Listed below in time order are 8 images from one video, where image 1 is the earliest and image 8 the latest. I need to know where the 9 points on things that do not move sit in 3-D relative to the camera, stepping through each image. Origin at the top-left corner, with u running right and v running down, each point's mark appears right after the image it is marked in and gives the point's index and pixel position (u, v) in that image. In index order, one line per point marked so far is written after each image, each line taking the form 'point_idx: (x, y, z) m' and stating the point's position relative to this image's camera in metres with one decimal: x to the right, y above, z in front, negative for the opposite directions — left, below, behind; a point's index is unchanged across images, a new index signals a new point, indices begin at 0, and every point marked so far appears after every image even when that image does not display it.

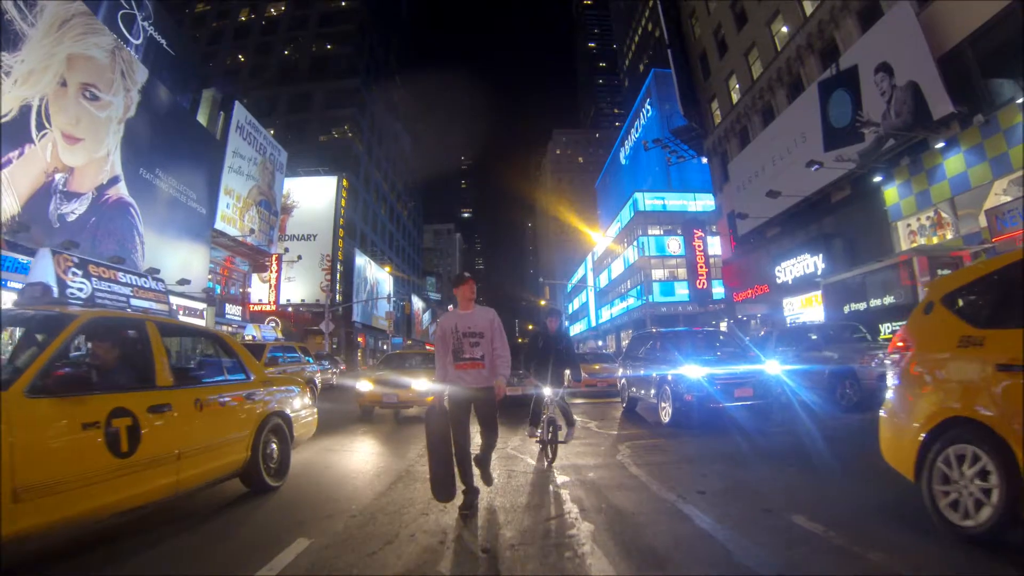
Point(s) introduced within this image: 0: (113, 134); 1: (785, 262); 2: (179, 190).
0: (-12.2, +4.7, +15.6) m
1: (+10.0, +0.9, +19.0) m
2: (-12.3, +3.6, +19.1) m
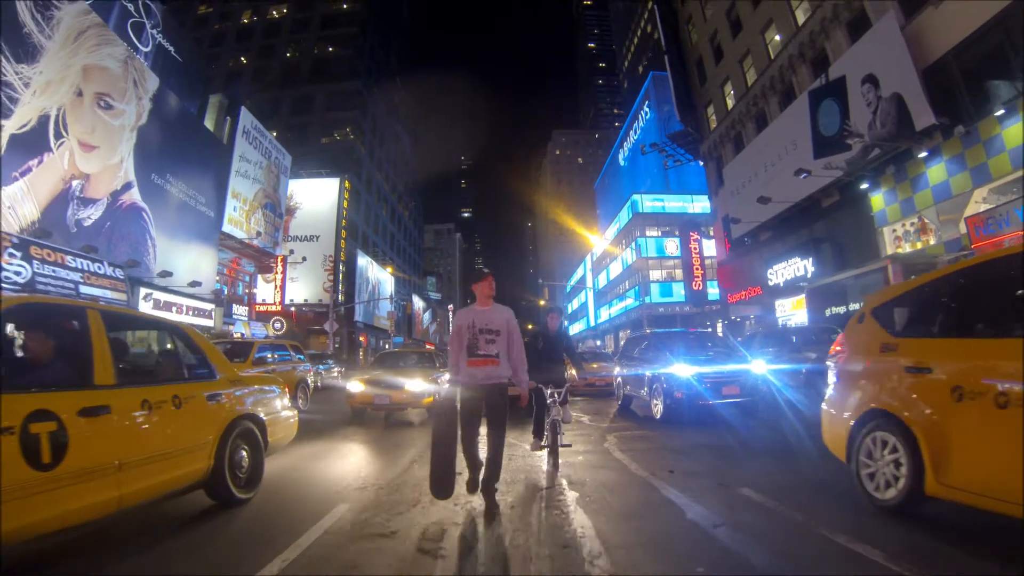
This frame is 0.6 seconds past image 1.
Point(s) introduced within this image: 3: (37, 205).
0: (-12.2, +4.6, +16.1) m
1: (+10.0, +0.9, +19.5) m
2: (-12.3, +3.5, +19.6) m
3: (-12.2, +2.1, +13.1) m
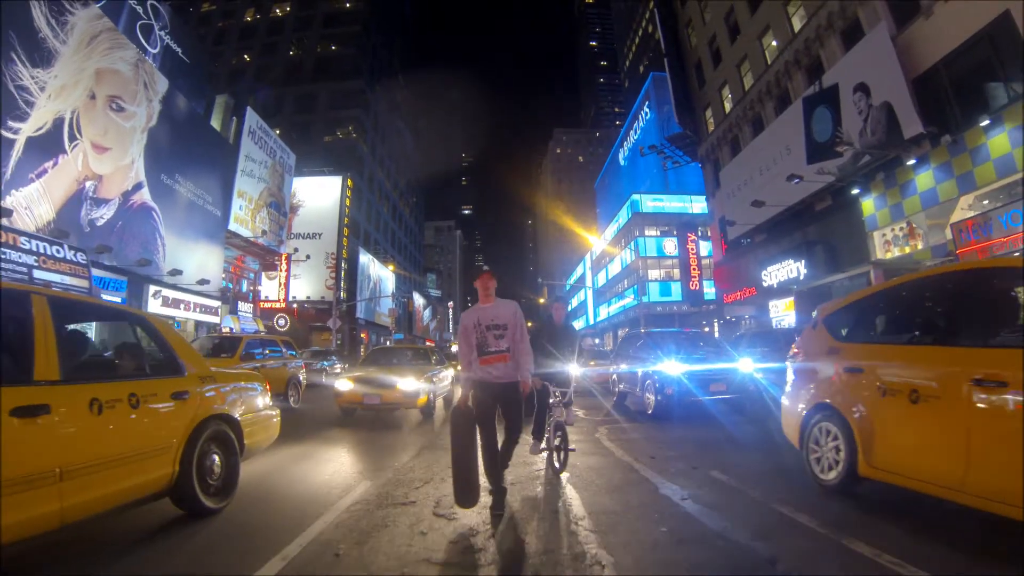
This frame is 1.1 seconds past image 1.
0: (-12.1, +4.7, +16.5) m
1: (+10.0, +0.8, +19.9) m
2: (-12.3, +3.6, +20.0) m
3: (-12.1, +2.2, +13.5) m
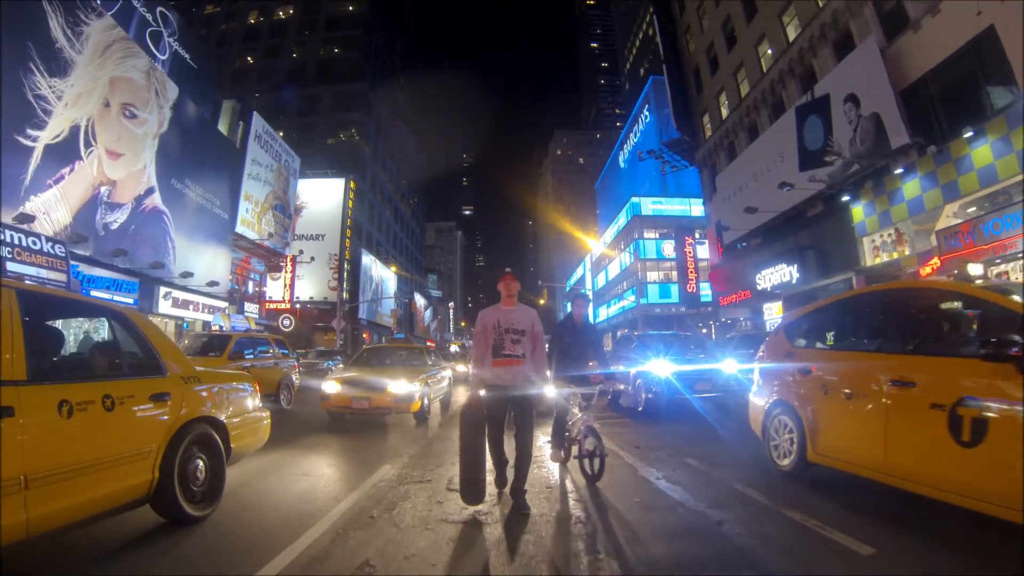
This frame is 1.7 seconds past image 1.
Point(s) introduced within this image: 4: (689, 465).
0: (-12.1, +4.7, +17.0) m
1: (+10.0, +0.7, +20.4) m
2: (-12.3, +3.6, +20.4) m
3: (-12.1, +2.1, +14.0) m
4: (+1.8, -1.8, +5.2) m
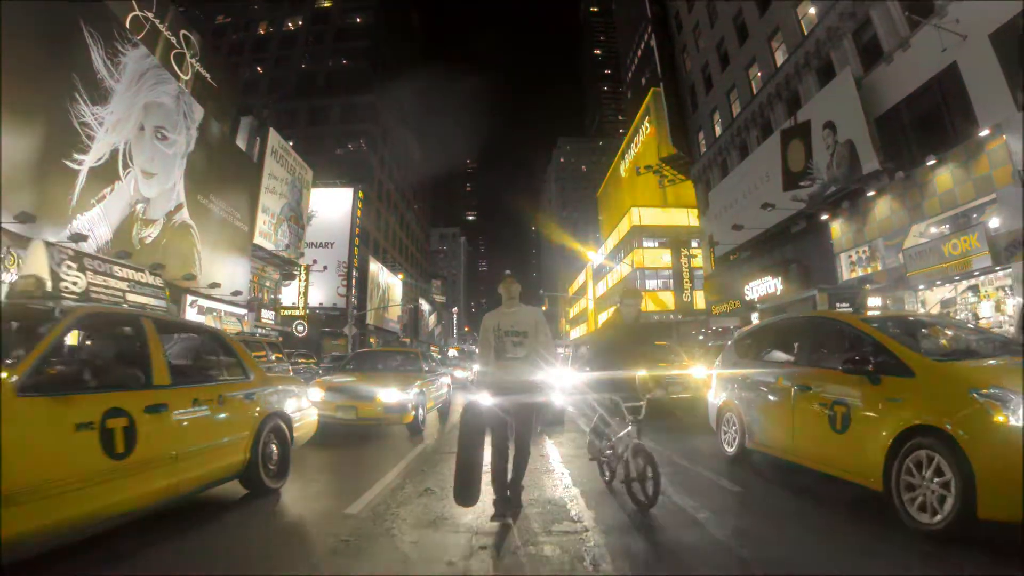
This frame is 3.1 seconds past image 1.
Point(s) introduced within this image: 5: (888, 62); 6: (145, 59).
0: (-12.0, +4.3, +18.3) m
1: (+10.2, +0.3, +21.5) m
2: (-12.1, +3.2, +21.7) m
3: (-12.0, +1.8, +15.3) m
4: (+1.8, -2.1, +6.3) m
5: (+10.5, +6.3, +14.4) m
6: (-12.1, +7.6, +16.9) m
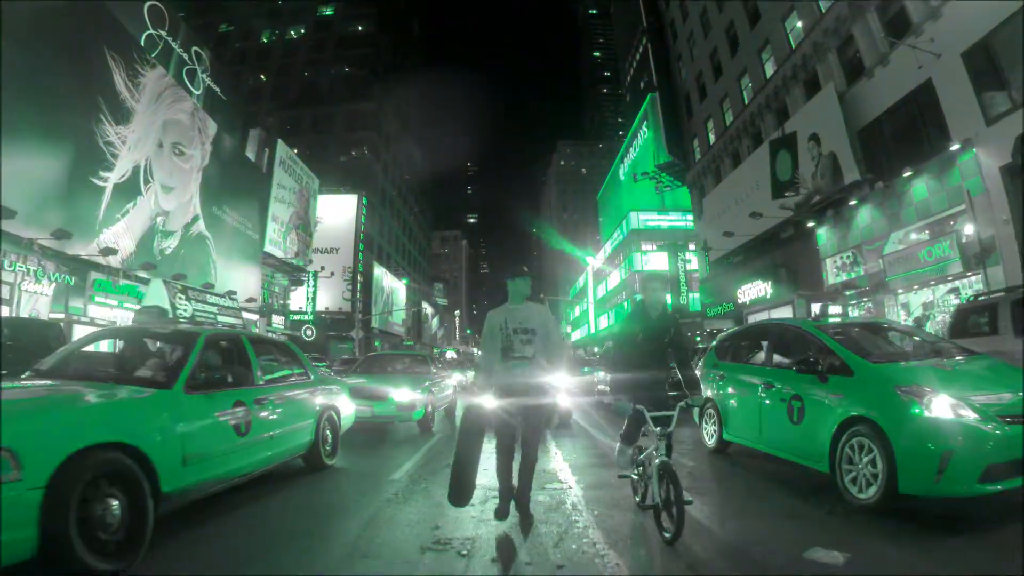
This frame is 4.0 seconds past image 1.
0: (-11.9, +4.0, +19.1) m
1: (+10.2, +0.2, +22.3) m
2: (-12.1, +2.9, +22.6) m
3: (-12.0, +1.5, +16.1) m
4: (+1.9, -2.2, +7.1) m
5: (+10.5, +6.2, +15.2) m
6: (-12.1, +7.3, +17.8) m
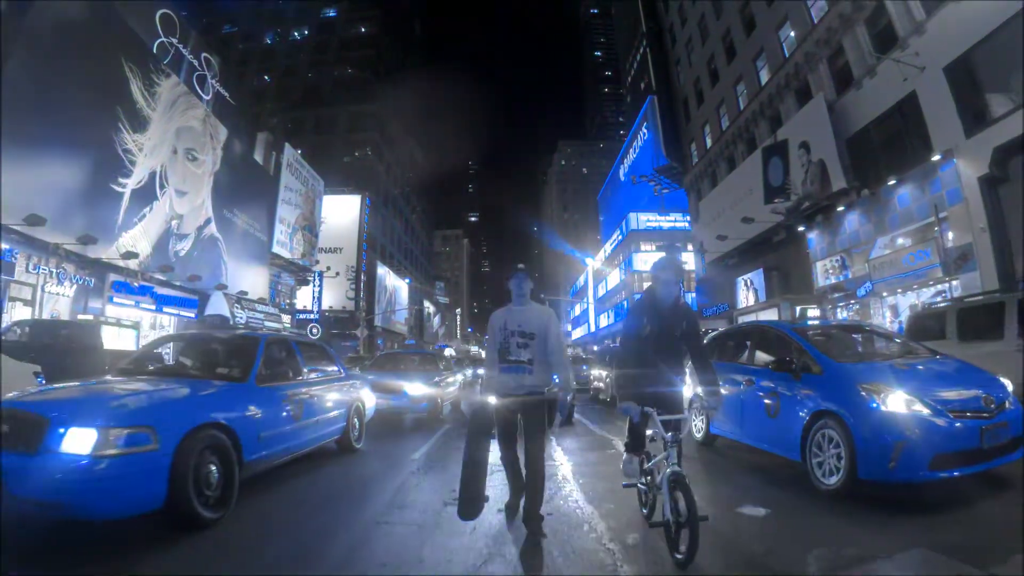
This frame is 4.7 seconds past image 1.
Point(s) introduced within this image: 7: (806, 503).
0: (-11.9, +4.0, +19.8) m
1: (+10.3, +0.1, +22.9) m
2: (-12.0, +2.9, +23.2) m
3: (-11.9, +1.5, +16.8) m
4: (+1.9, -2.3, +7.8) m
5: (+10.6, +6.2, +15.8) m
6: (-12.0, +7.2, +18.4) m
7: (+3.0, -2.2, +5.2) m
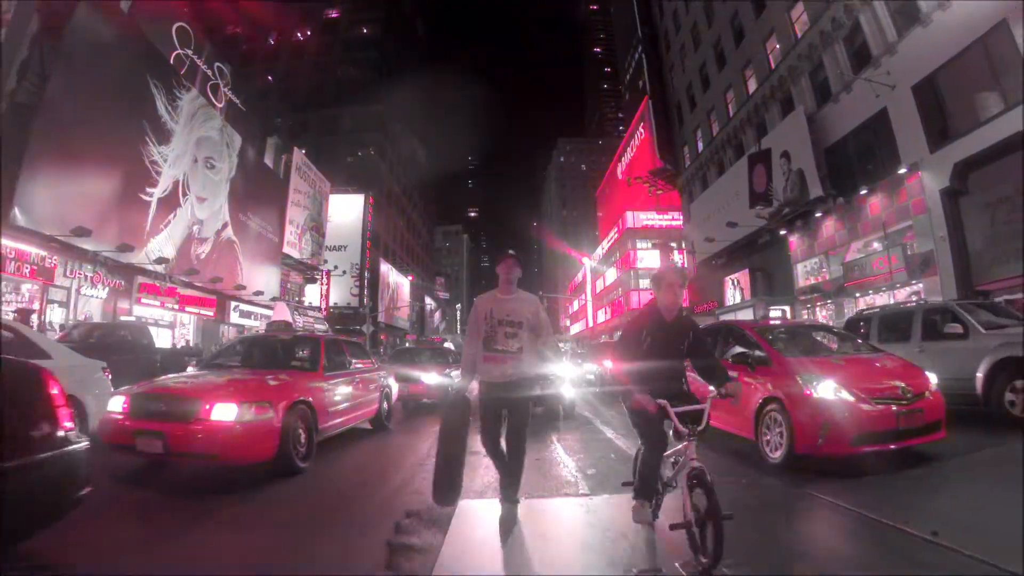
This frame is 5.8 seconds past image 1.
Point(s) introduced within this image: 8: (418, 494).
0: (-11.9, +4.0, +20.9) m
1: (+10.3, +0.2, +24.1) m
2: (-12.0, +2.9, +24.4) m
3: (-11.9, +1.5, +17.9) m
4: (+1.9, -2.4, +9.0) m
5: (+10.6, +6.1, +16.9) m
6: (-12.0, +7.2, +19.5) m
7: (+3.0, -2.3, +6.4) m
8: (-0.9, -1.9, +4.8) m
